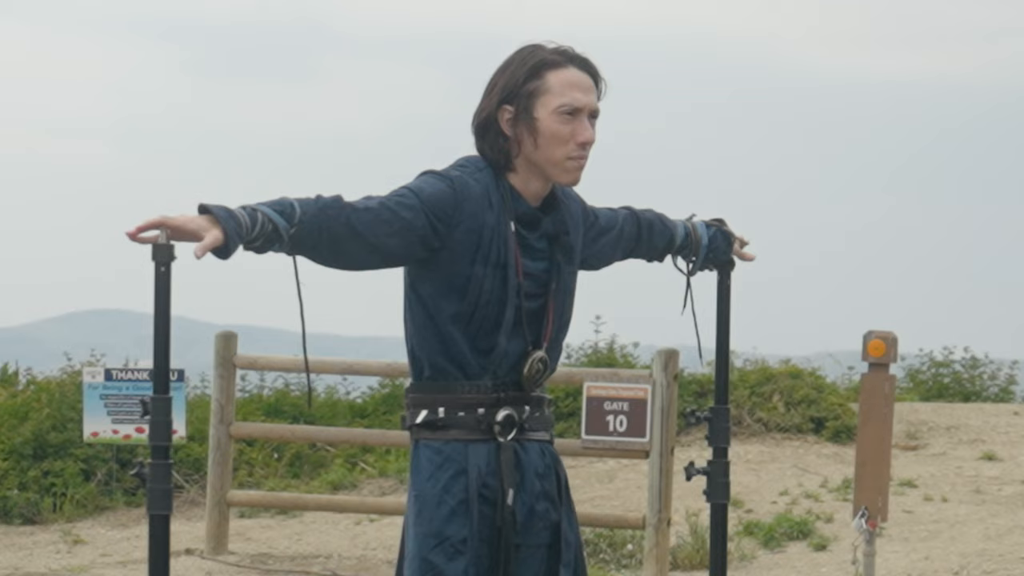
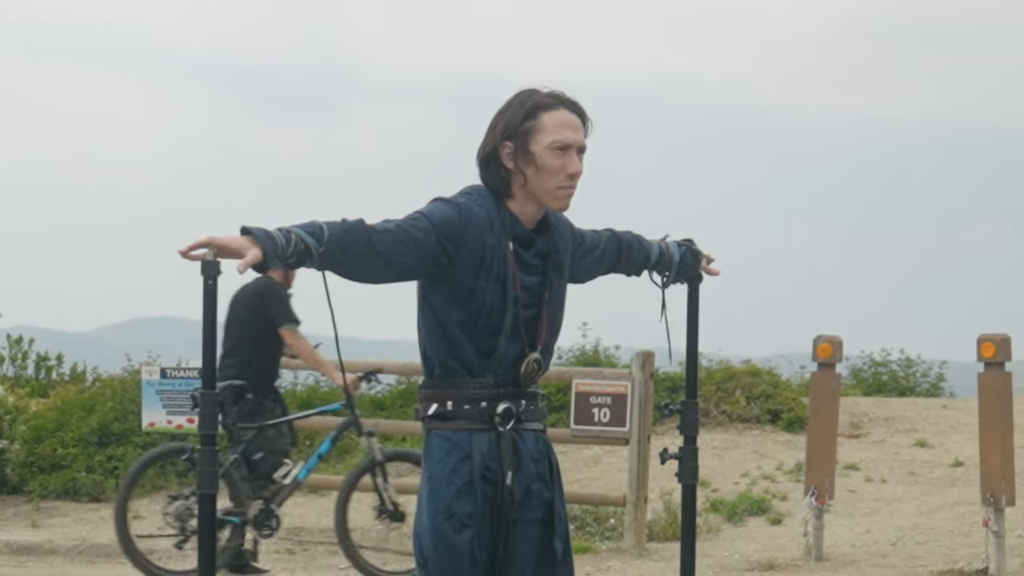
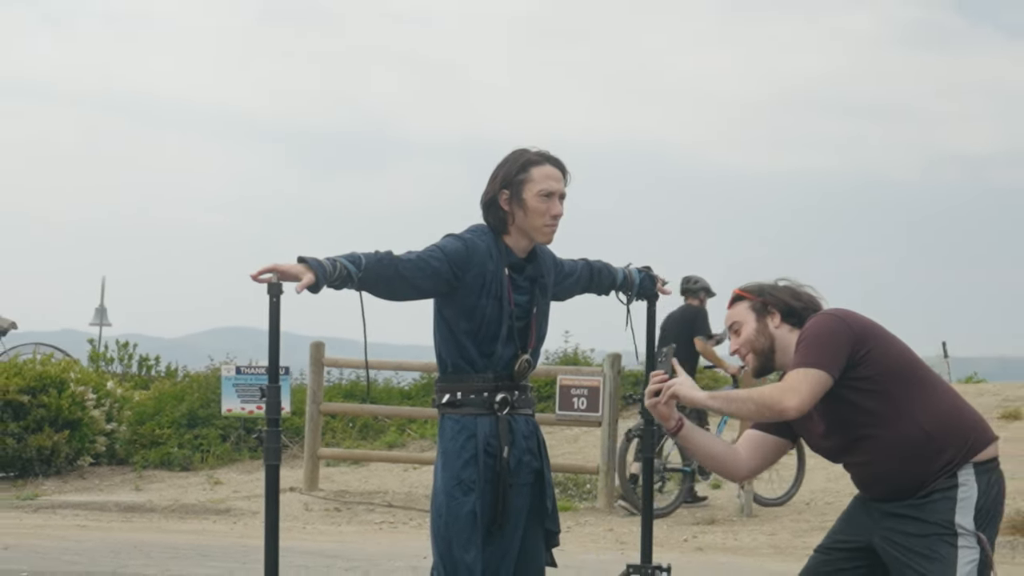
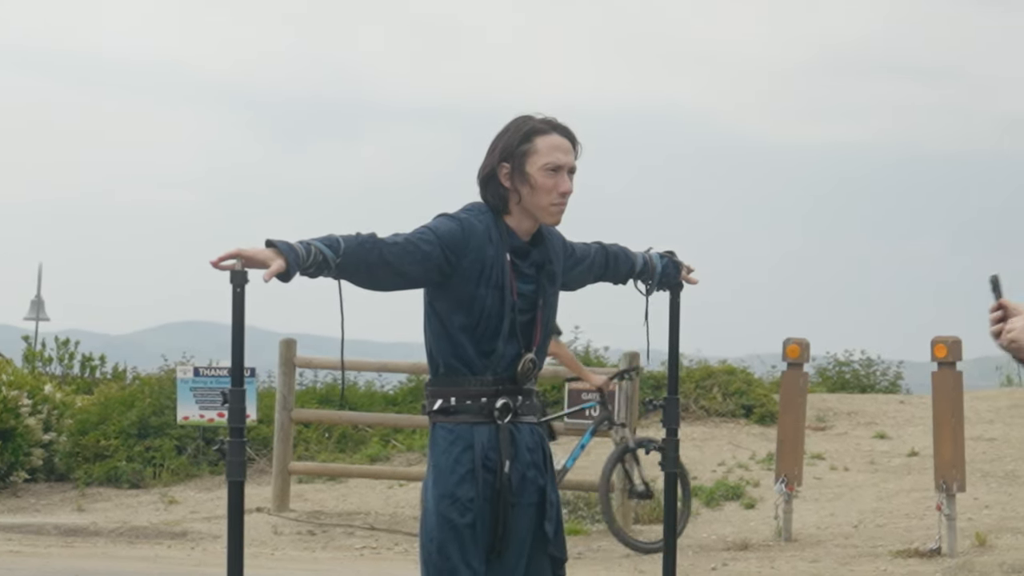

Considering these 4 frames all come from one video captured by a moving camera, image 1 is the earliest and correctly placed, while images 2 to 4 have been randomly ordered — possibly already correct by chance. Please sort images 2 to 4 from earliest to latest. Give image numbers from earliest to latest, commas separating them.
2, 4, 3
